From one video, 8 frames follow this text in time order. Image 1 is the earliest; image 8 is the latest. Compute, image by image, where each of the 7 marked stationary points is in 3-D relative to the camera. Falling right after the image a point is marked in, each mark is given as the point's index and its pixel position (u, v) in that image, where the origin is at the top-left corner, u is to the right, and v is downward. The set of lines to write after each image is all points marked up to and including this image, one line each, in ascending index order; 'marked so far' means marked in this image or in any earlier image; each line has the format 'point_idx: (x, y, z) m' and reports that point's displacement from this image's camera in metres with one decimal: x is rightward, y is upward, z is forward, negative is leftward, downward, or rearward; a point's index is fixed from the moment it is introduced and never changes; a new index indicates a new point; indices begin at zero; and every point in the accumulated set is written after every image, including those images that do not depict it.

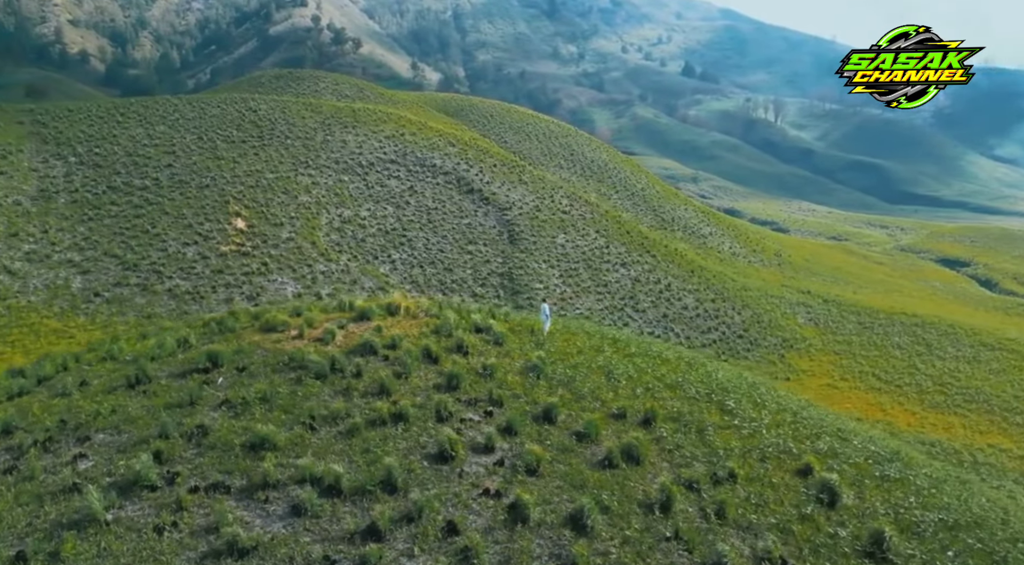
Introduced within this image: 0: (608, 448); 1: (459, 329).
0: (+1.9, -3.4, +14.2) m
1: (-1.3, -1.4, +19.2) m
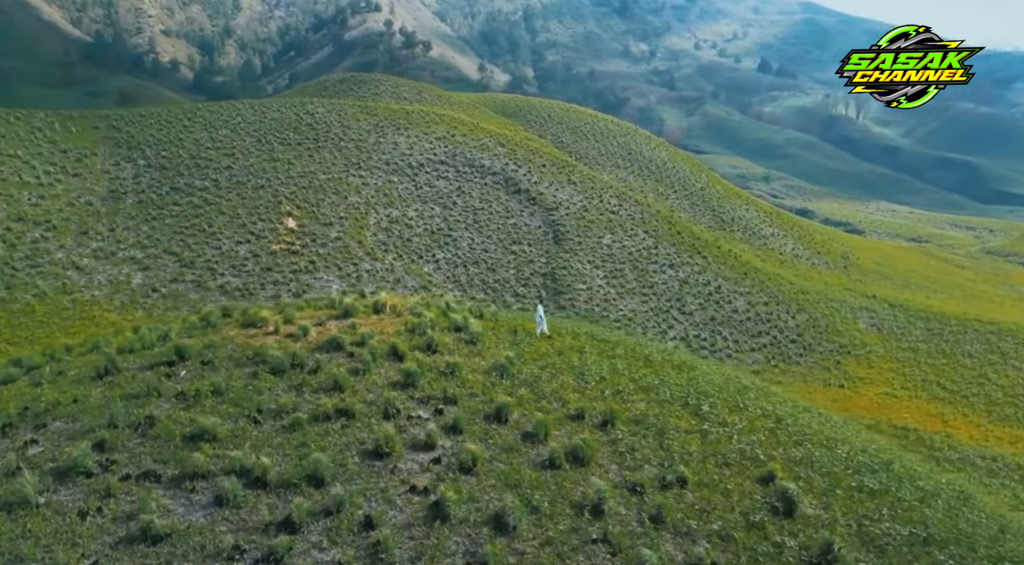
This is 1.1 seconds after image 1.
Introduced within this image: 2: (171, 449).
0: (+0.8, -3.4, +14.1) m
1: (-2.0, -1.4, +19.3) m
2: (-6.2, -3.0, +12.3) m
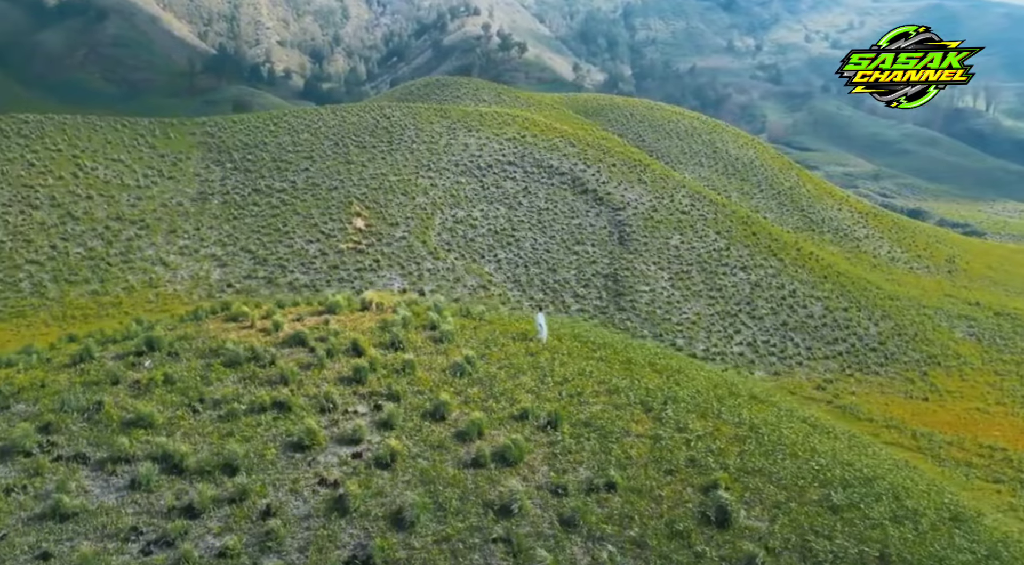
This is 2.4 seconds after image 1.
0: (-0.7, -3.4, +14.1) m
1: (-2.9, -1.3, +19.6) m
2: (-7.8, -2.9, +13.1) m
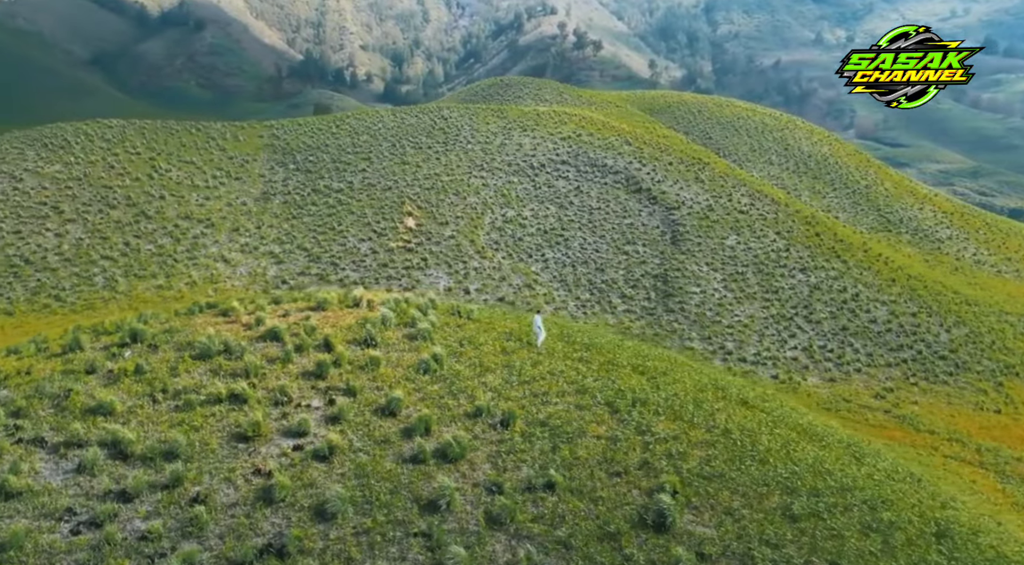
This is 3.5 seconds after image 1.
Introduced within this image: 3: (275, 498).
0: (-1.9, -3.4, +14.3) m
1: (-3.6, -1.3, +19.9) m
2: (-9.0, -2.8, +13.9) m
3: (-4.2, -3.9, +12.1) m
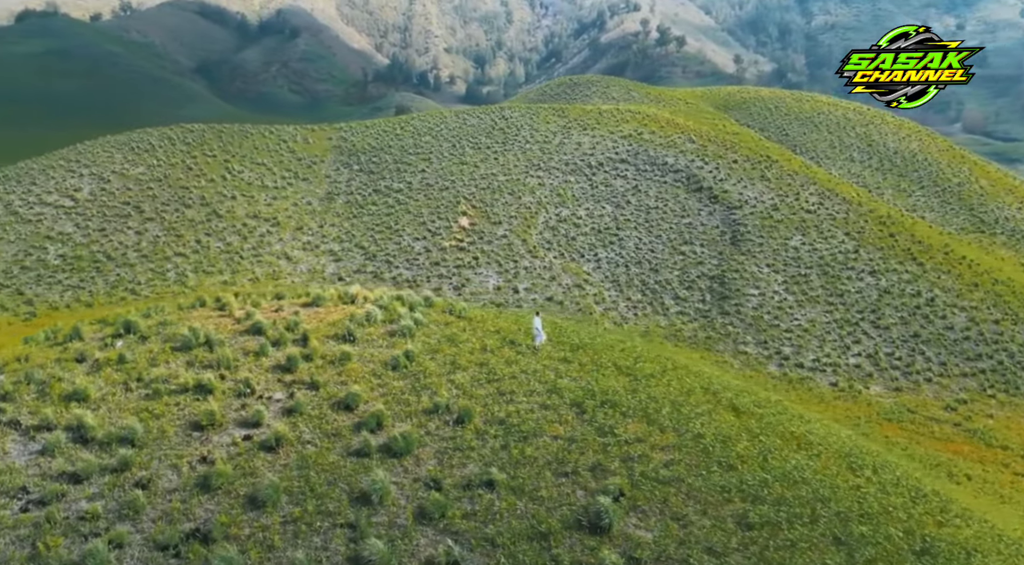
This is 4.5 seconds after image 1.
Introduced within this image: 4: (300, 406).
0: (-3.0, -3.3, +14.5) m
1: (-4.1, -1.2, +20.3) m
2: (-10.2, -2.7, +14.9) m
3: (-5.5, -3.8, +12.6) m
4: (-4.7, -2.7, +15.2) m
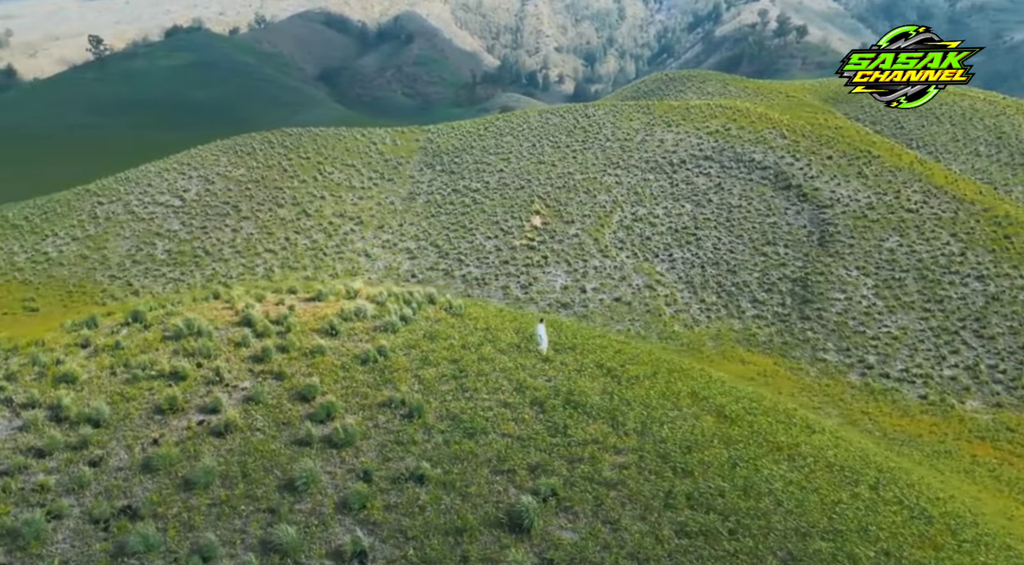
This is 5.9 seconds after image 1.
0: (-4.3, -3.2, +15.1) m
1: (-4.6, -1.1, +21.0) m
2: (-11.3, -2.5, +16.4) m
3: (-7.1, -3.6, +13.5) m
4: (-5.9, -2.6, +15.9) m
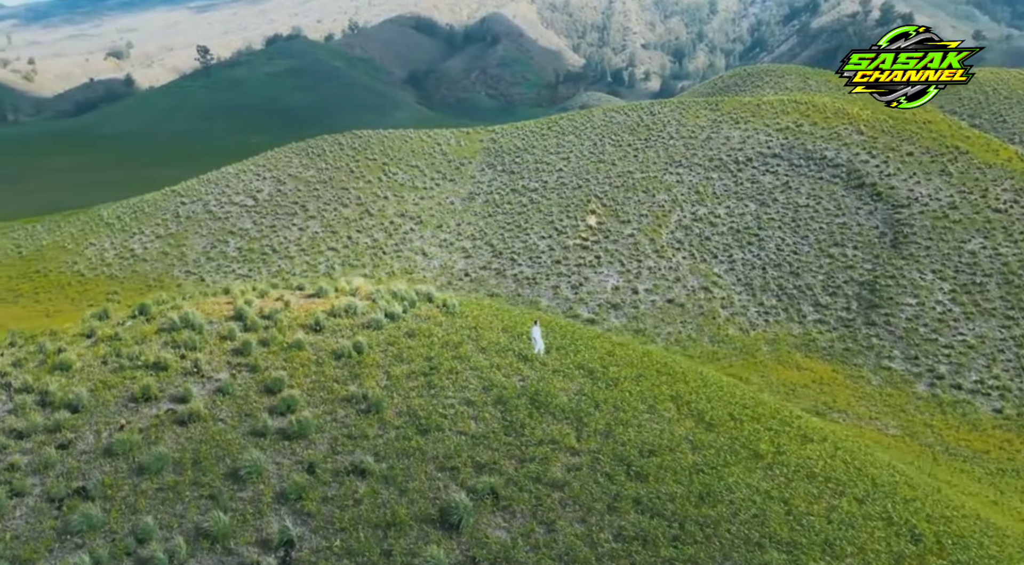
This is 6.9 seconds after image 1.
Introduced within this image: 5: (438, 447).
0: (-5.4, -3.1, +15.6) m
1: (-5.1, -1.0, +21.5) m
2: (-12.3, -2.3, +17.6) m
3: (-8.3, -3.5, +14.3) m
4: (-6.9, -2.5, +16.6) m
5: (-1.8, -3.7, +15.3) m
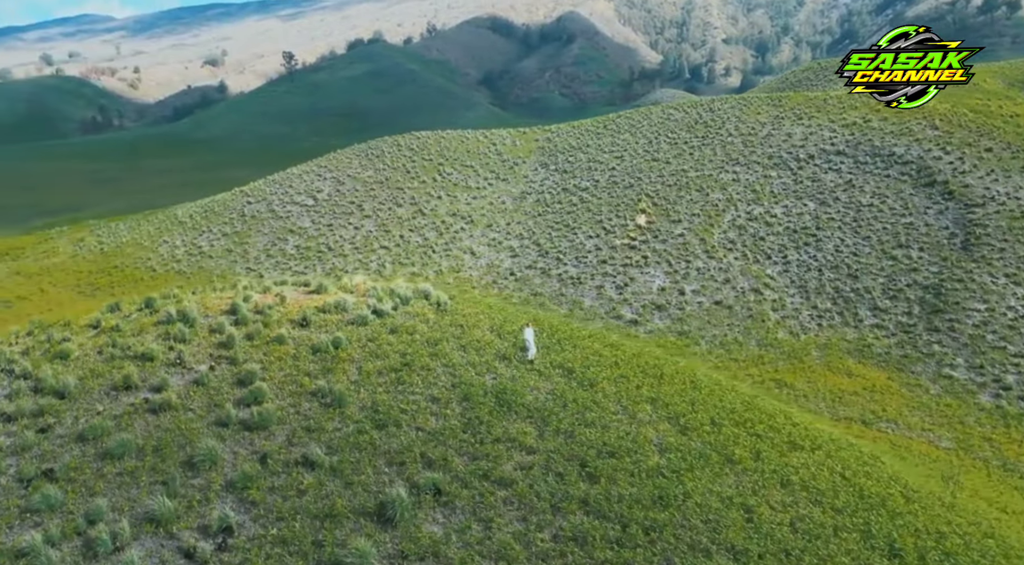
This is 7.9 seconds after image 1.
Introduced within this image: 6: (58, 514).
0: (-6.4, -3.1, +16.2) m
1: (-5.6, -0.9, +22.0) m
2: (-13.1, -2.2, +18.8) m
3: (-9.4, -3.4, +15.2) m
4: (-7.8, -2.4, +17.4) m
5: (-2.8, -3.6, +15.5) m
6: (-8.8, -4.5, +13.2) m
